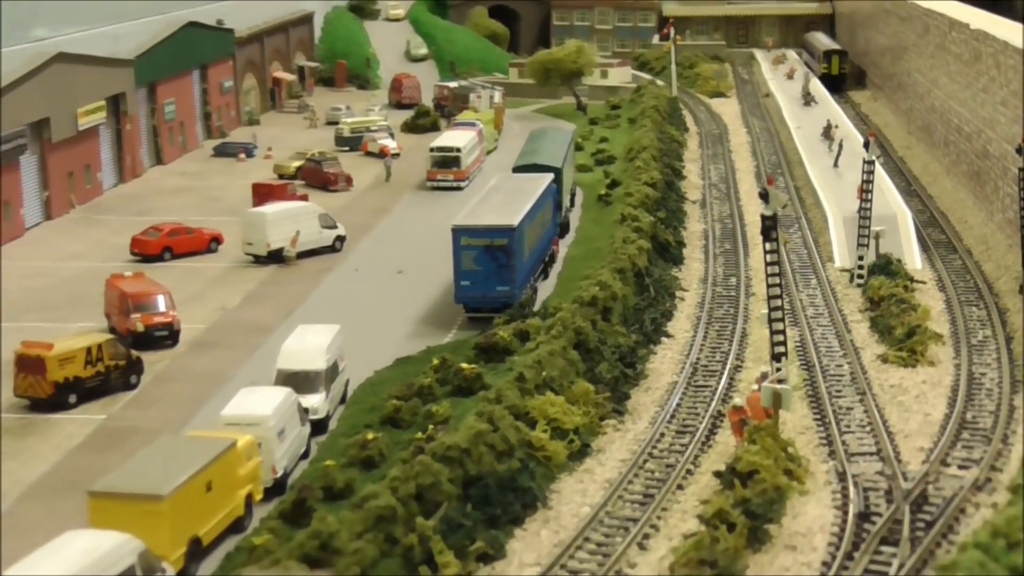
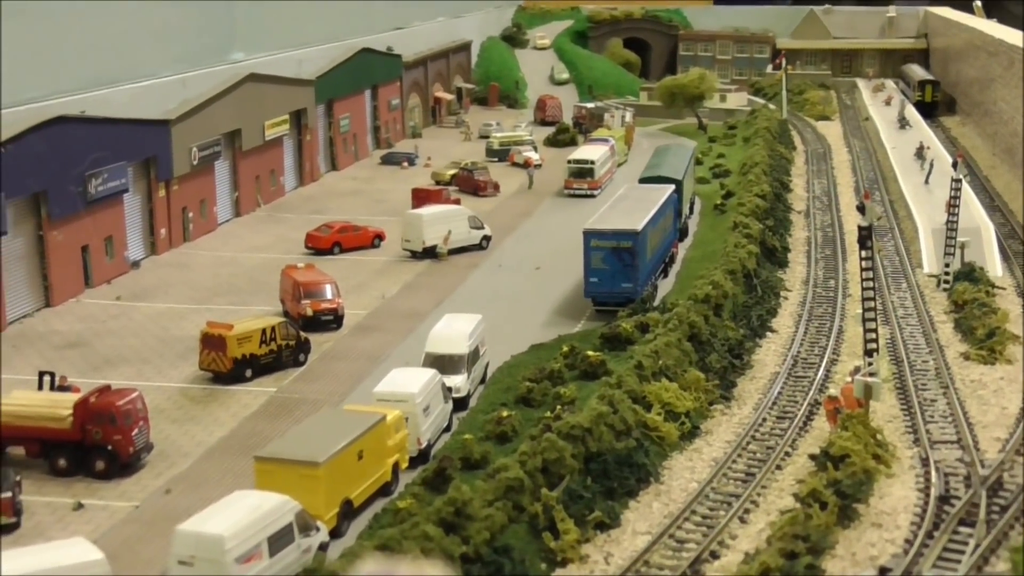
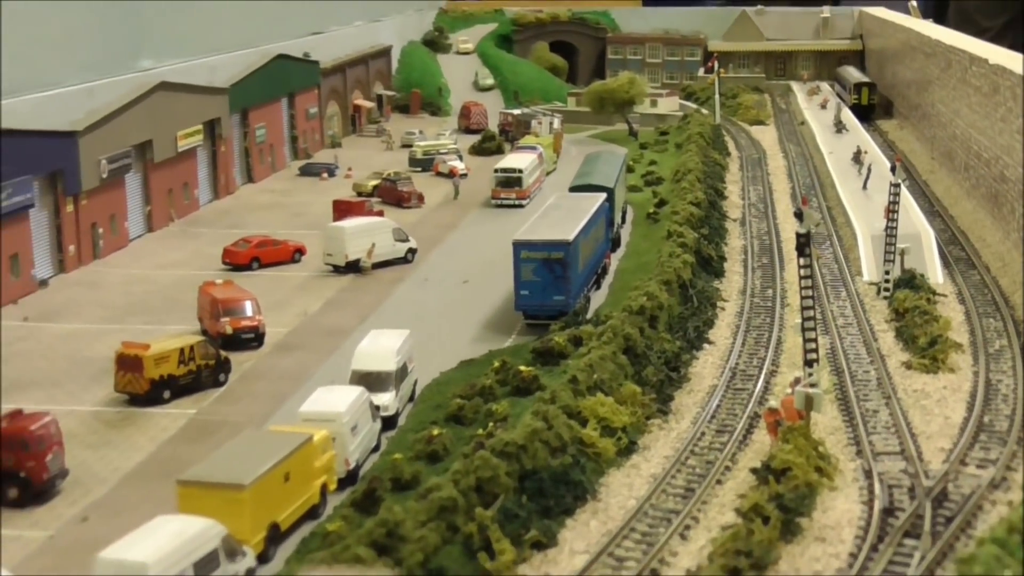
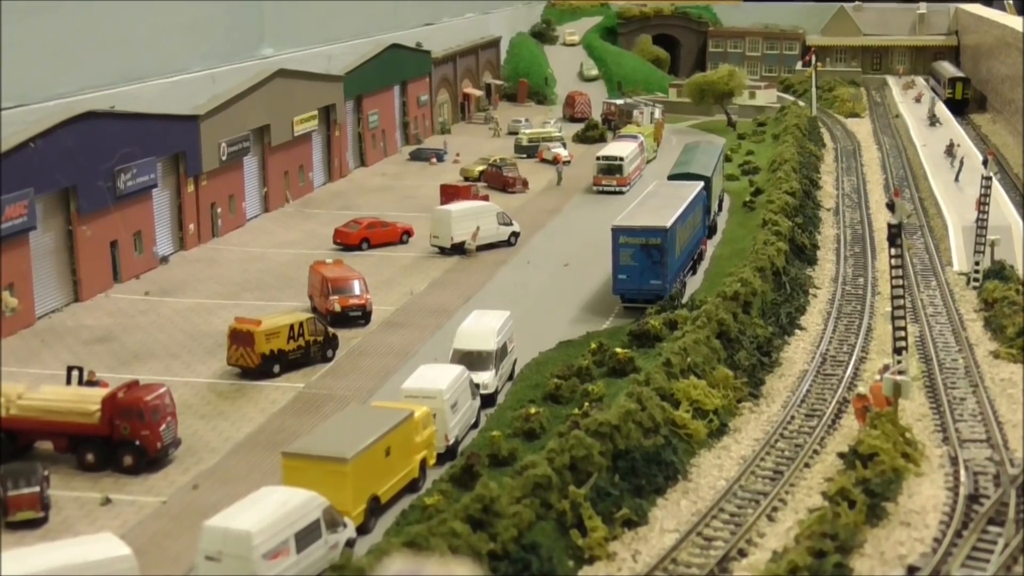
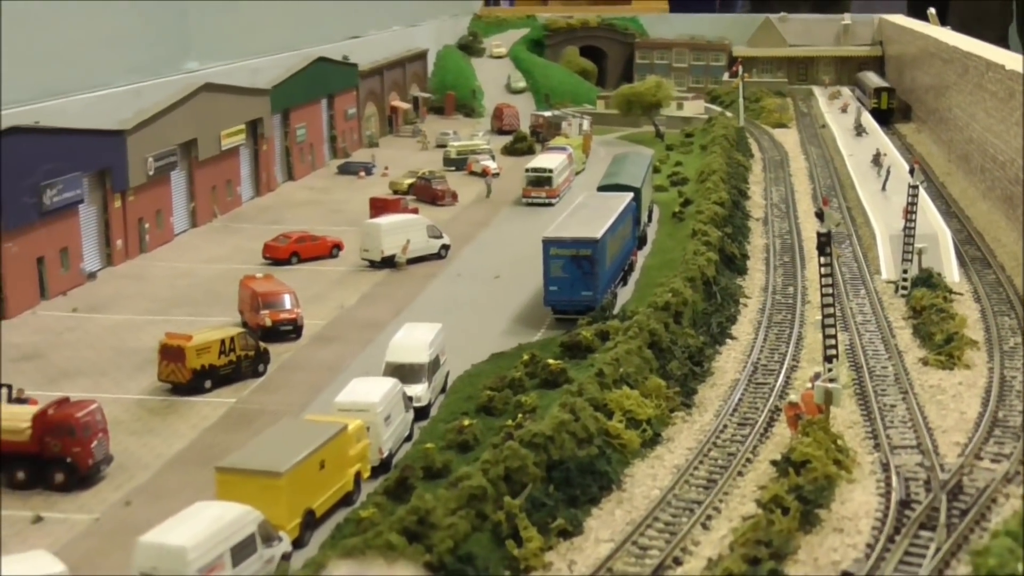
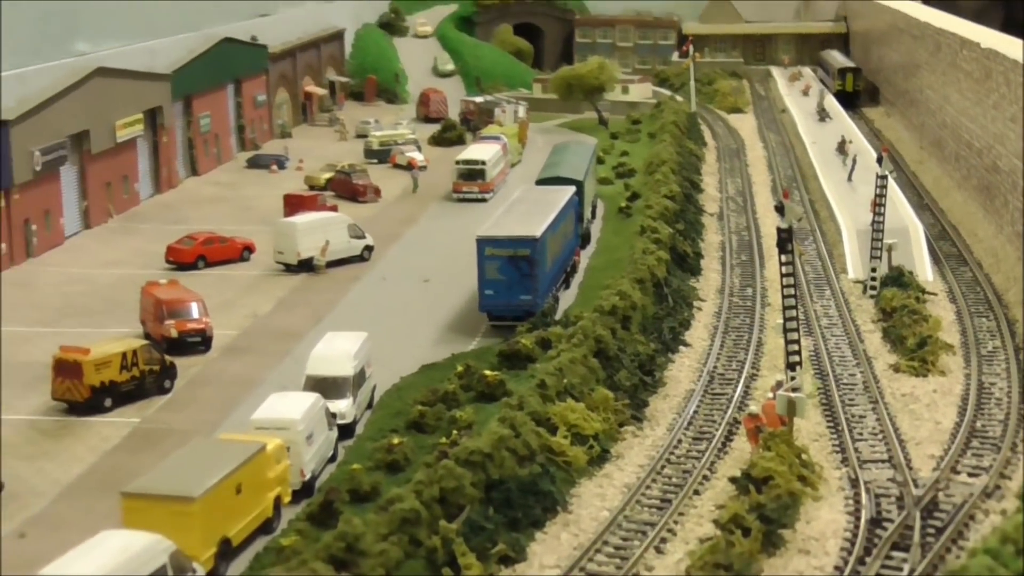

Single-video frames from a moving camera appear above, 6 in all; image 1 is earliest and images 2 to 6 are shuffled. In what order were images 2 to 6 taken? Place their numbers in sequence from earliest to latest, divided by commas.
6, 3, 5, 2, 4
